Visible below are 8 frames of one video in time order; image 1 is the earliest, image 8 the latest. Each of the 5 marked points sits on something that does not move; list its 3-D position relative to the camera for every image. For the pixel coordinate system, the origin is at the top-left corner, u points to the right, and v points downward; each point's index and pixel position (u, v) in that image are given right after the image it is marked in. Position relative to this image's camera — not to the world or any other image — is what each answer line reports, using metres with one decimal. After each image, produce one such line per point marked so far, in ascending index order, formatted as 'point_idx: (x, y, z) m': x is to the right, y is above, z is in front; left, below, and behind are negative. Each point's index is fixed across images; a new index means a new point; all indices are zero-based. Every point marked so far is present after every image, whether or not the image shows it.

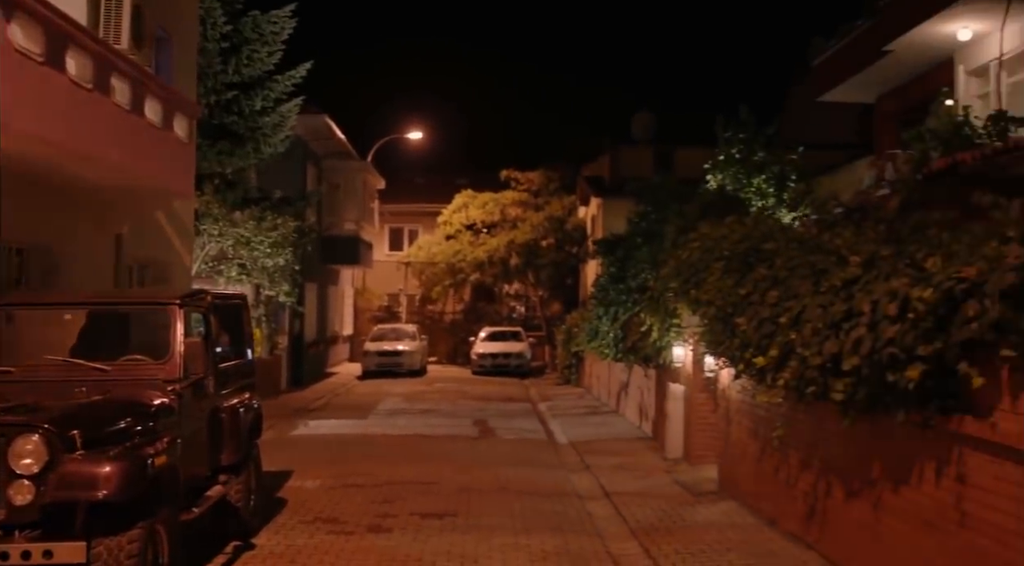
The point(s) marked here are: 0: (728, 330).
0: (+1.8, -0.4, +9.4) m
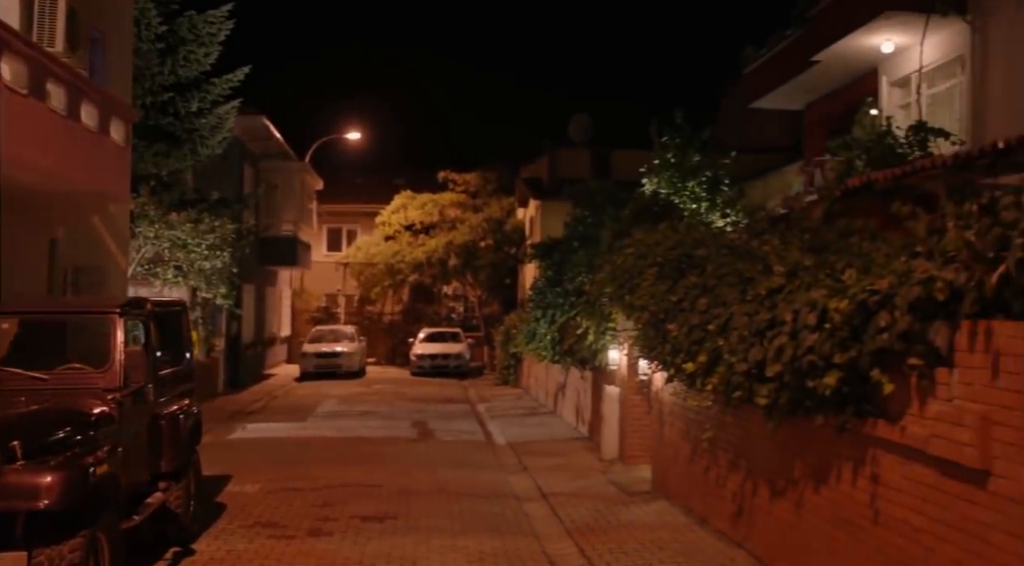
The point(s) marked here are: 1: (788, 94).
0: (+1.3, -0.5, +9.7) m
1: (+5.0, +3.4, +20.1) m
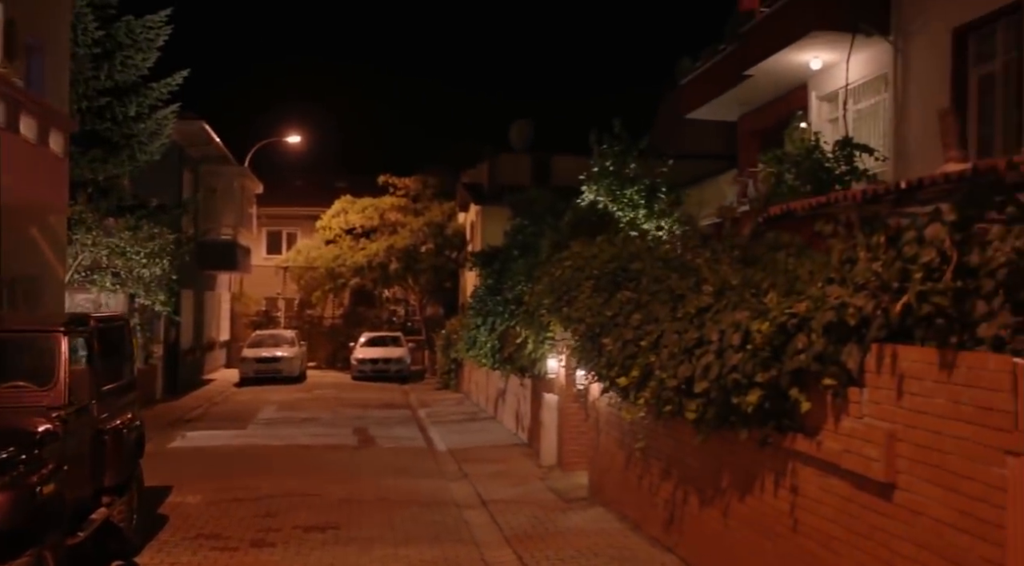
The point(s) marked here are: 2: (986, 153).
0: (+0.8, -0.6, +10.0) m
1: (+3.9, +3.3, +20.6) m
2: (+5.6, +1.5, +13.2) m
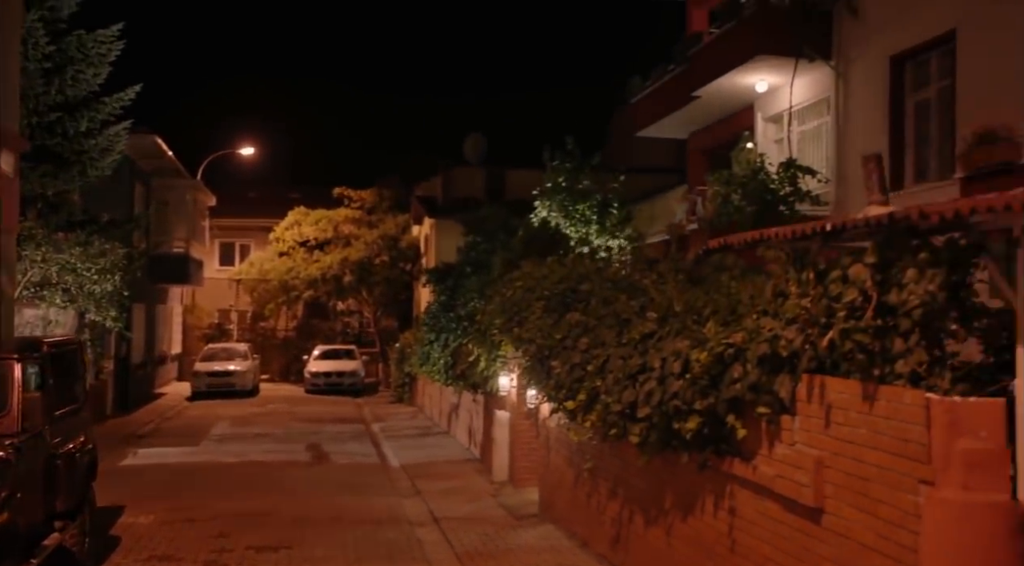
0: (+0.3, -0.8, +10.2) m
1: (+3.0, +3.0, +21.0) m
2: (+5.1, +1.3, +13.6) m
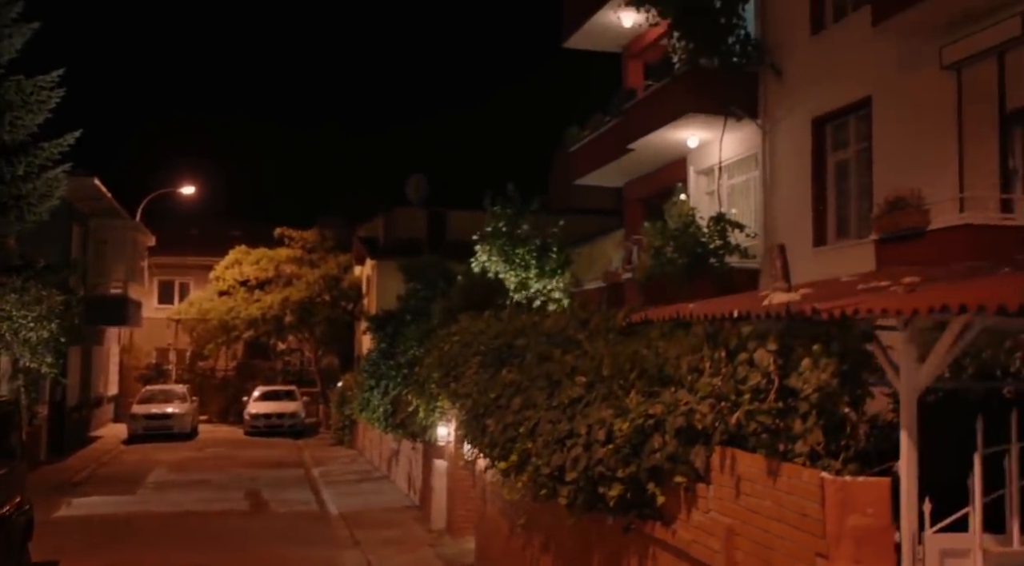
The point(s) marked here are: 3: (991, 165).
0: (-0.3, -1.3, +10.5) m
1: (+1.9, +2.1, +21.5) m
2: (+4.3, +0.6, +14.2) m
3: (+4.8, +1.1, +11.0) m
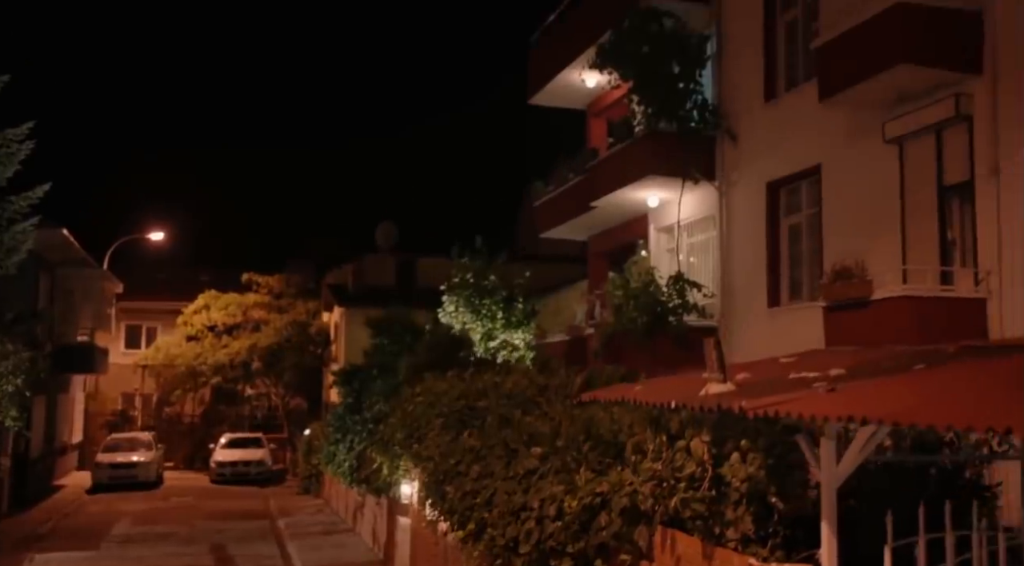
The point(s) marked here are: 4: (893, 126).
0: (-0.7, -2.0, +10.7) m
1: (+1.2, +1.1, +21.9) m
2: (+3.8, -0.2, +14.7) m
3: (+4.4, +0.5, +11.4) m
4: (+4.1, +1.7, +11.8) m
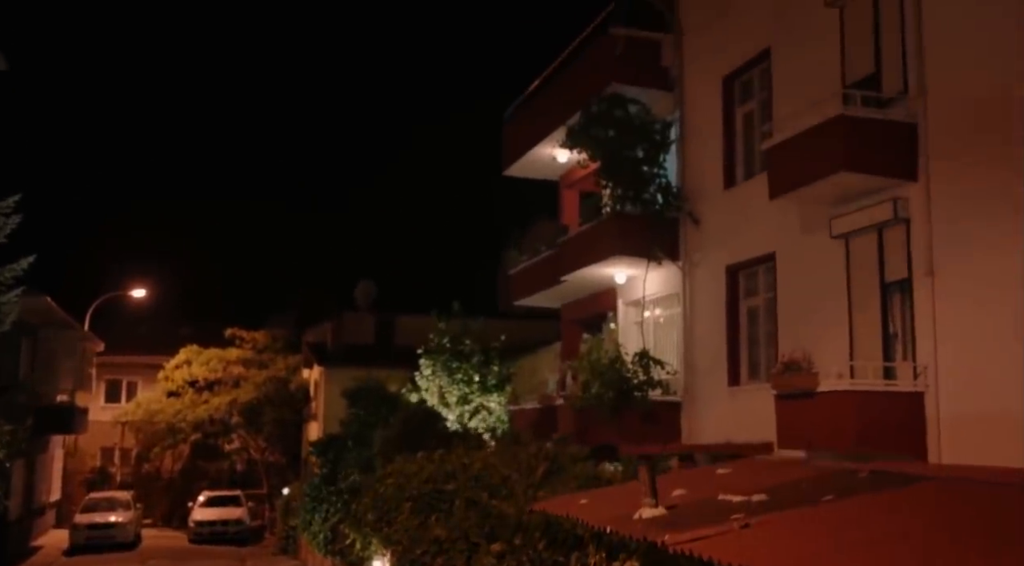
0: (-1.1, -3.0, +11.2) m
1: (+0.7, -0.3, +22.5) m
2: (+3.4, -1.3, +15.3) m
3: (+4.0, -0.5, +12.1) m
4: (+3.7, +0.7, +12.5) m
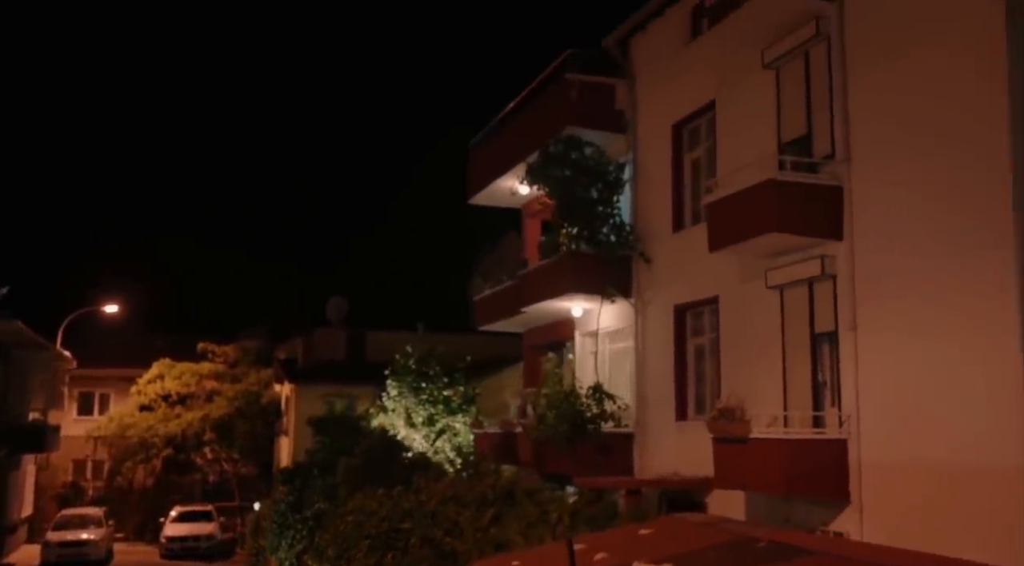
0: (-1.6, -3.5, +11.8) m
1: (-0.1, -0.9, +23.2) m
2: (+2.7, -1.9, +16.0) m
3: (+3.4, -1.1, +12.8) m
4: (+3.1, +0.1, +13.2) m
